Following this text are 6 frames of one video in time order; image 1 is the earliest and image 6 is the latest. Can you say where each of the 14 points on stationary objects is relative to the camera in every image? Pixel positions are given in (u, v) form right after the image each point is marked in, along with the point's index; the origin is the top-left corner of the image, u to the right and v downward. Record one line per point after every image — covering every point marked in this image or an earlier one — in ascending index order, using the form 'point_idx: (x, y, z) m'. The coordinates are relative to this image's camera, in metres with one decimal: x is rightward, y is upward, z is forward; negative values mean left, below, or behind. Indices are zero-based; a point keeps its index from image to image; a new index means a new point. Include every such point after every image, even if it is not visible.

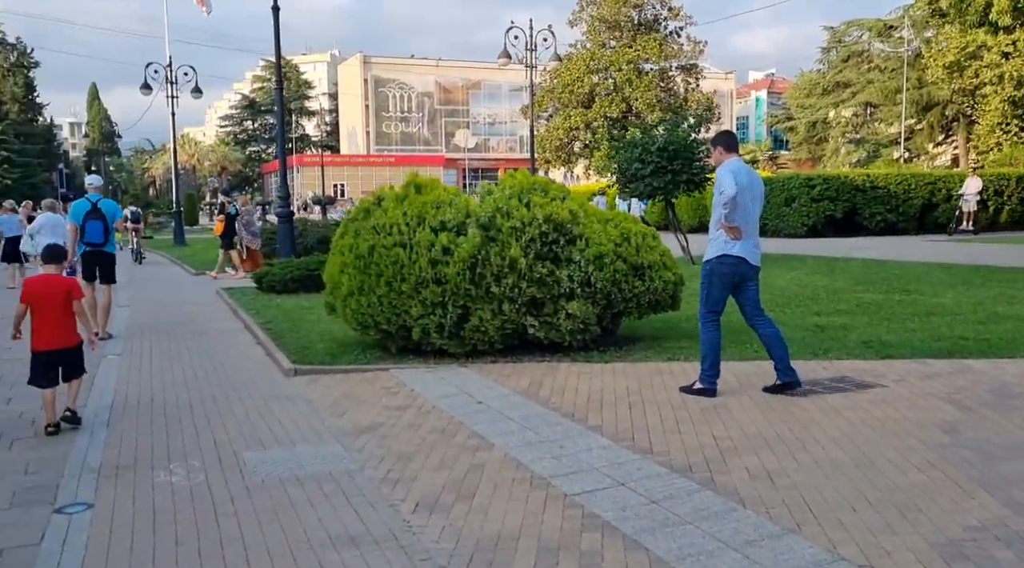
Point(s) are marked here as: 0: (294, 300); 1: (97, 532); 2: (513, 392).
0: (-3.4, -0.3, +14.1) m
1: (-2.1, -1.3, +4.6) m
2: (0.0, -0.8, +7.0) m
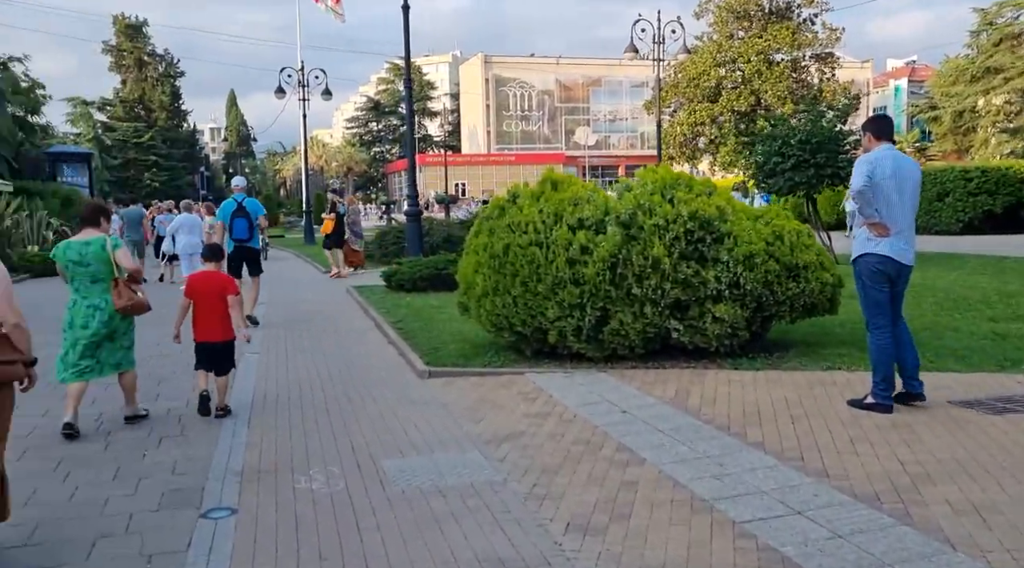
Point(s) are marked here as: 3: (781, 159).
0: (-1.4, -0.2, +14.0) m
1: (-1.3, -1.3, +4.4) m
2: (+1.1, -0.9, +6.6) m
3: (+4.7, +2.2, +15.8) m
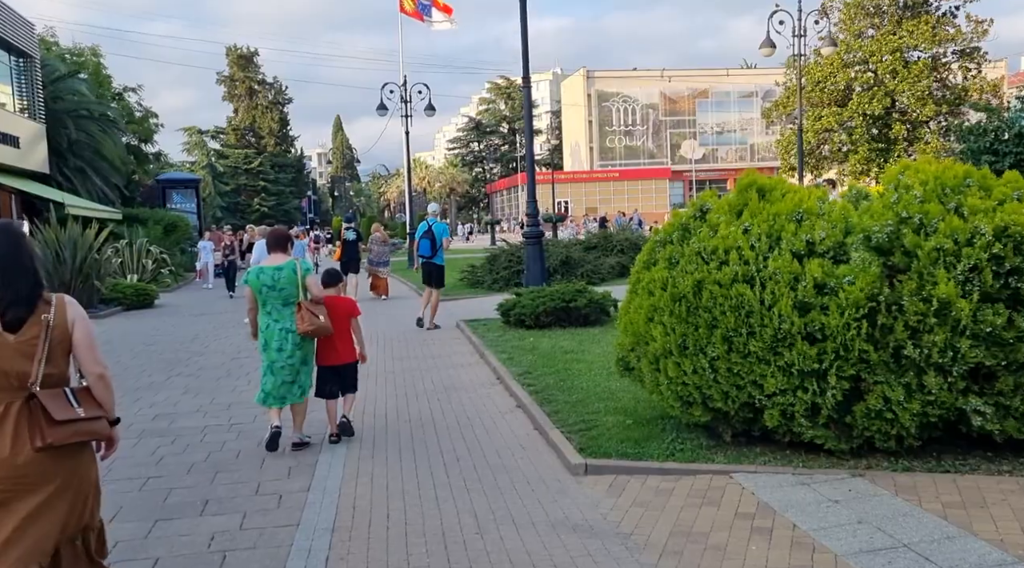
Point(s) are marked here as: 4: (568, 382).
0: (+0.5, -0.7, +11.5) m
1: (-0.5, -1.6, +2.0) m
2: (+2.1, -1.1, +3.8) m
3: (+6.7, +1.8, +12.6) m
4: (+0.5, -0.9, +8.6) m
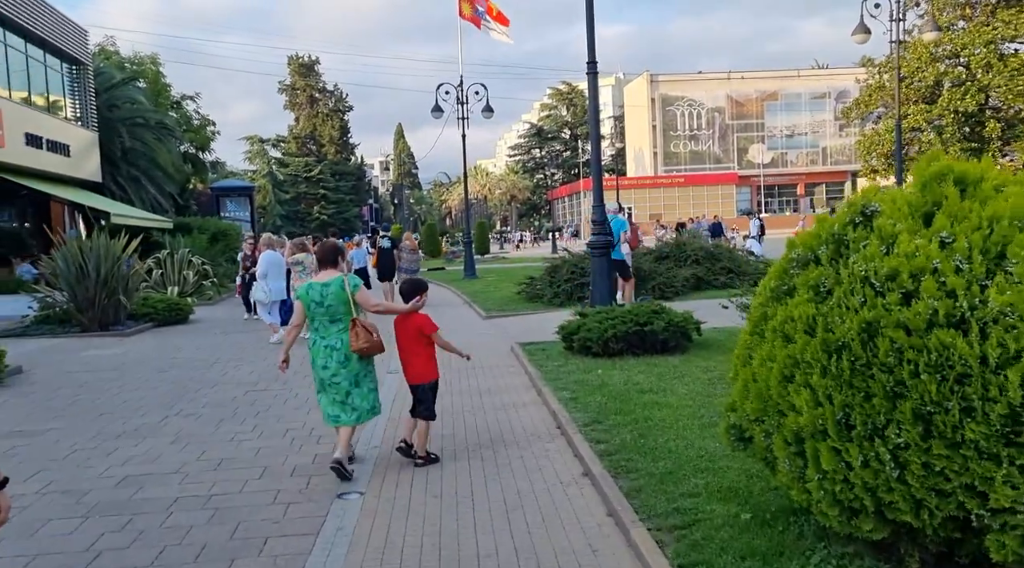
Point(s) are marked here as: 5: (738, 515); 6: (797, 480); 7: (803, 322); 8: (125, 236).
0: (+1.2, -0.9, +9.5) m
1: (-0.5, -1.7, 0.0) m
2: (+2.3, -1.3, +1.7) m
3: (+7.4, +1.5, +10.2) m
4: (+1.0, -1.1, +6.6) m
5: (+1.2, -1.2, +4.7) m
6: (+1.2, -0.9, +3.9) m
7: (+1.2, -0.2, +3.9) m
8: (-7.9, +1.0, +18.5) m
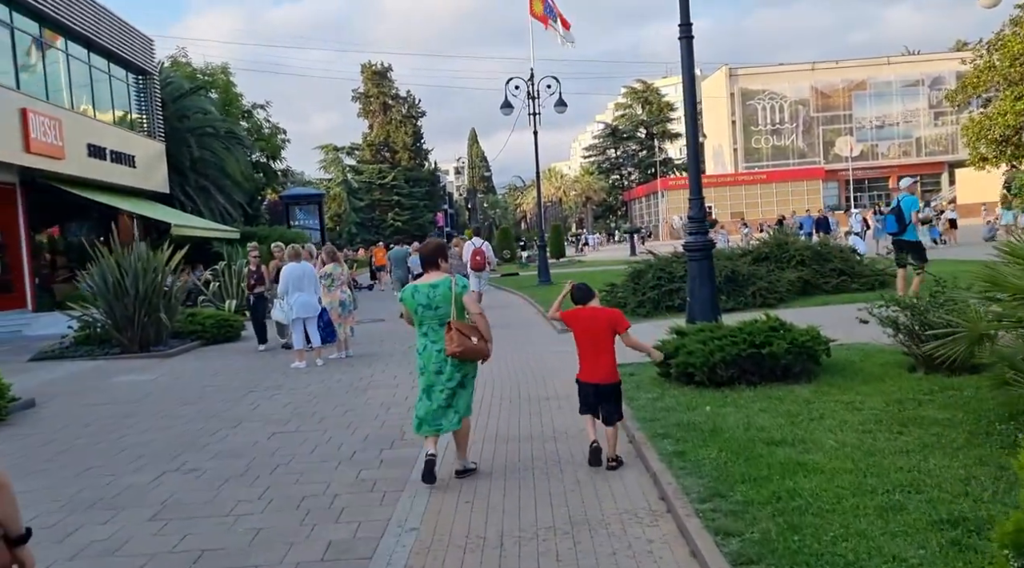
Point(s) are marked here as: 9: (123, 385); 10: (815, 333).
0: (+1.9, -1.0, +7.3) m
1: (-0.6, -1.8, -2.0) m
2: (+2.3, -1.4, -0.5) m
3: (+8.1, +1.5, +7.5) m
4: (+1.4, -1.2, +4.4) m
5: (+1.5, -1.3, +2.5) m
6: (+1.4, -0.9, +1.8) m
7: (+1.4, -0.3, +1.7) m
8: (-6.5, +0.7, +17.0) m
9: (-5.3, -1.4, +12.3) m
10: (+2.9, -0.5, +8.8) m
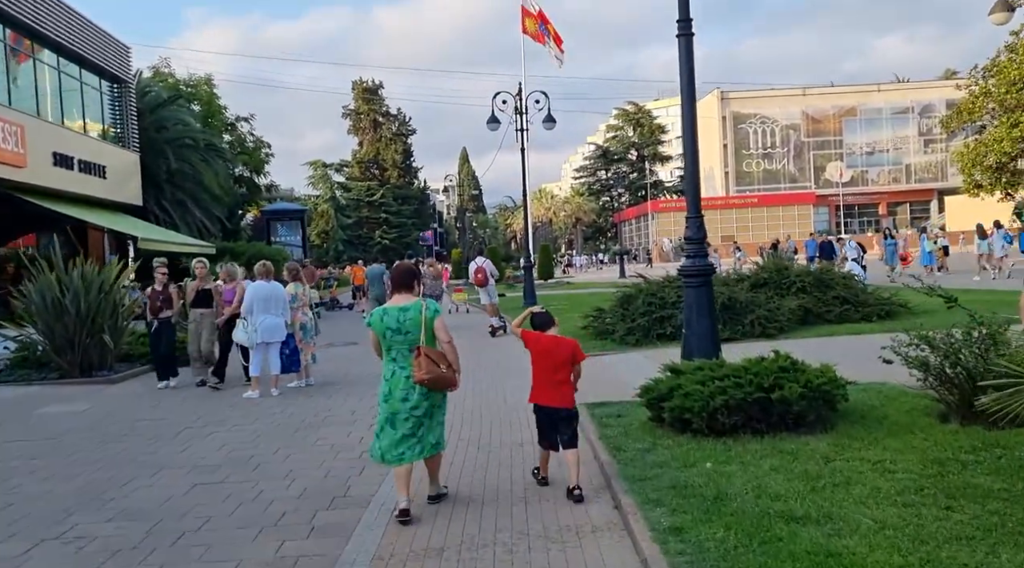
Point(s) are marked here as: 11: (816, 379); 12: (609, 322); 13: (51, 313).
0: (+1.6, -1.3, +6.0) m
1: (-0.8, -1.8, -3.3) m
2: (+2.1, -1.4, -1.8) m
3: (+7.9, +1.2, +6.3) m
4: (+1.2, -1.4, +3.2) m
5: (+1.2, -1.4, +1.3) m
6: (+1.3, -1.0, +0.5) m
7: (+1.2, -0.4, +0.5) m
8: (-6.8, +0.4, +15.7) m
9: (-5.7, -1.6, +11.0) m
10: (+2.7, -0.8, +7.5) m
11: (+2.5, -0.8, +7.4) m
12: (+1.7, -0.7, +15.6) m
13: (-7.2, -0.4, +14.0) m
